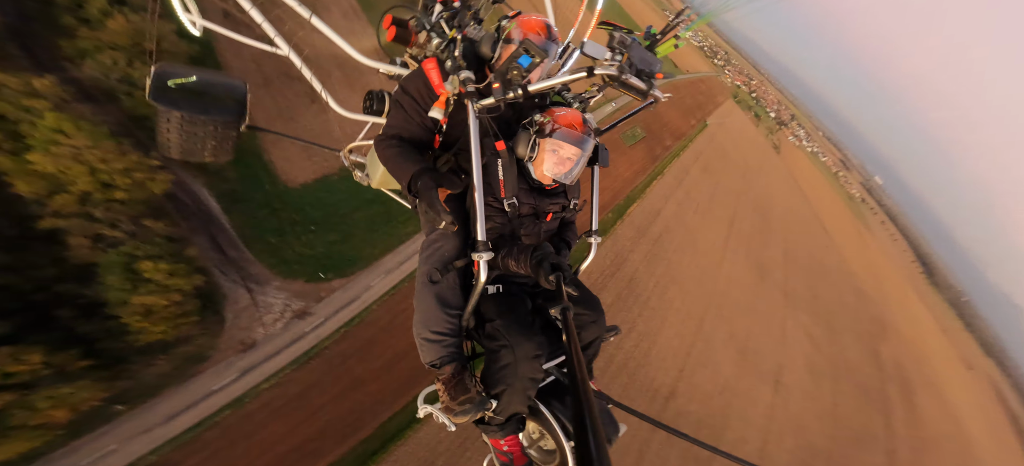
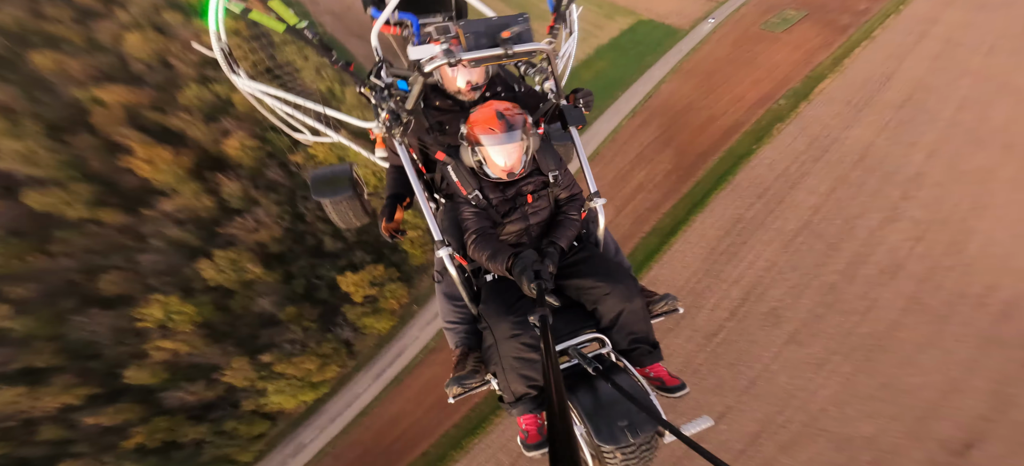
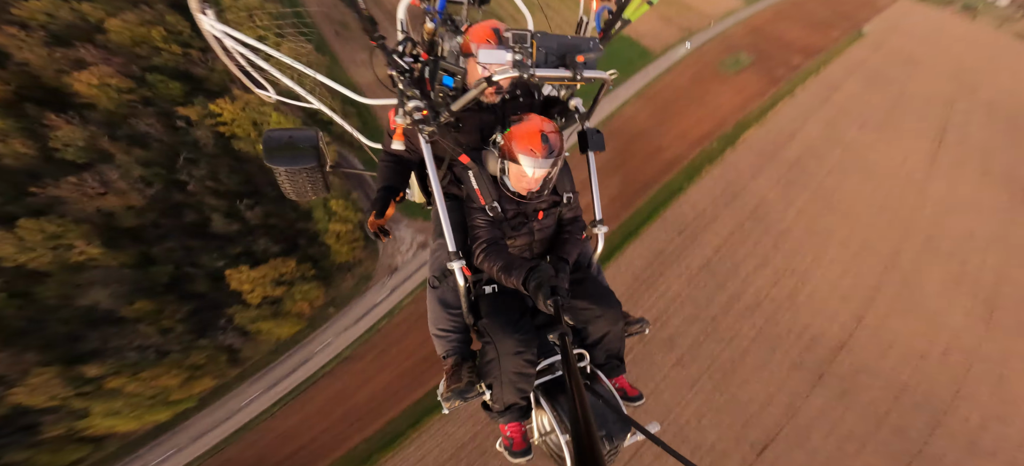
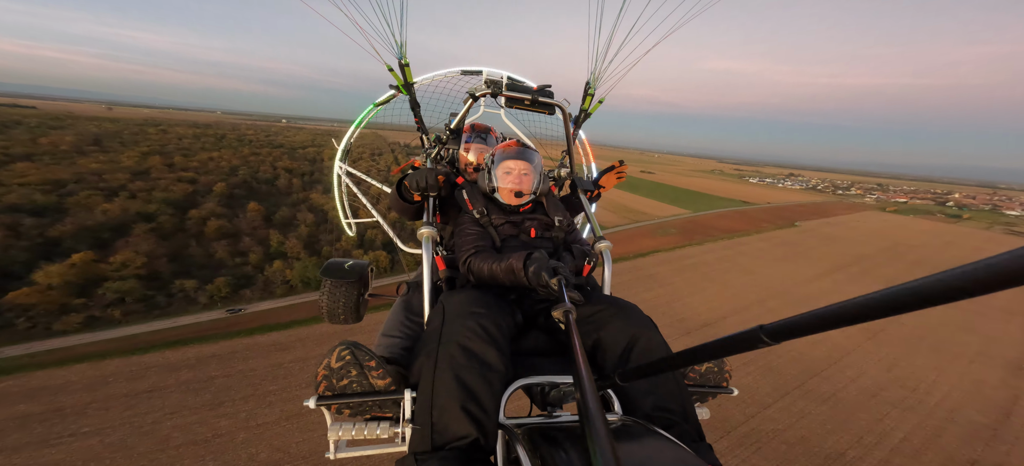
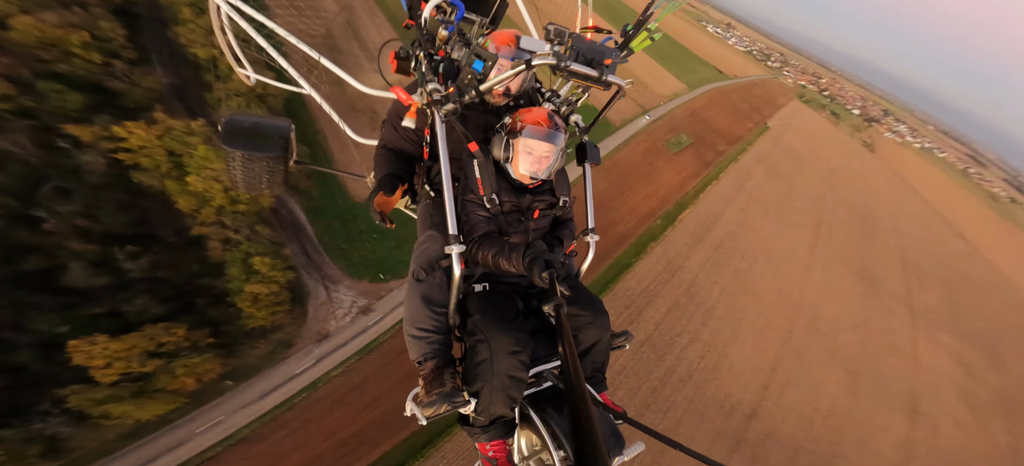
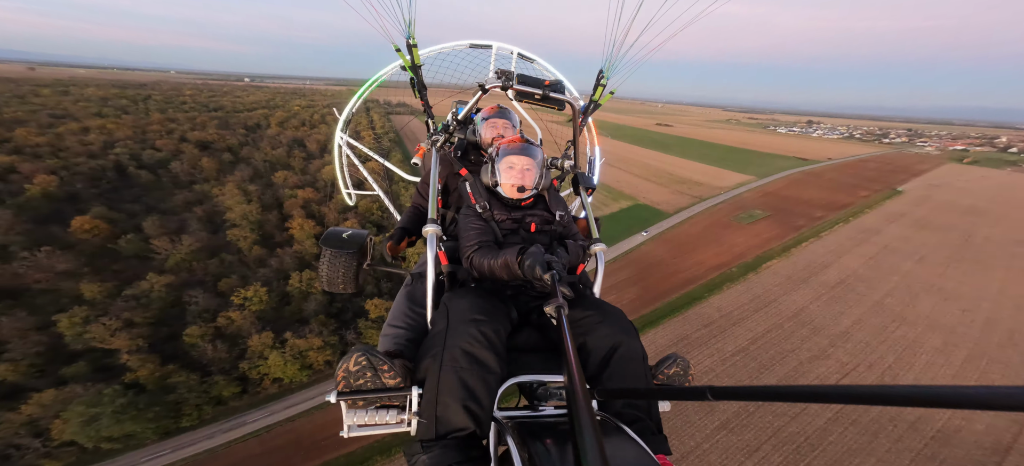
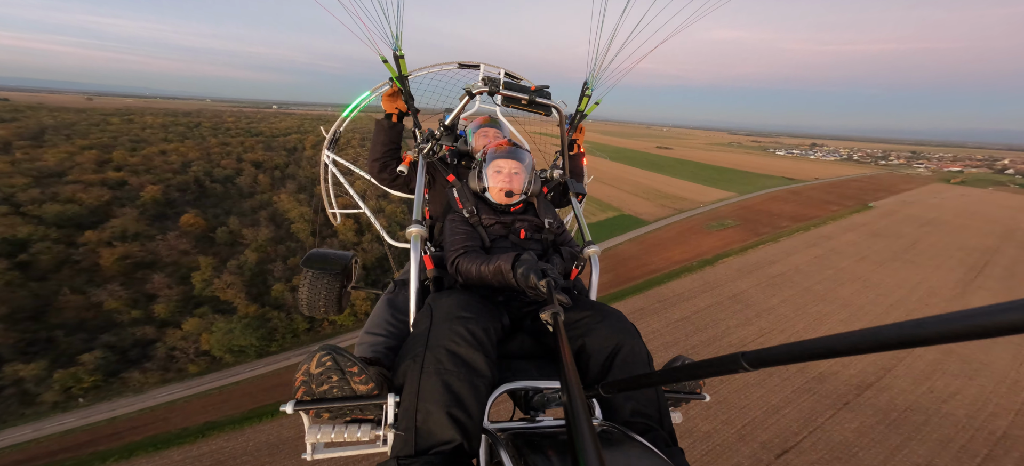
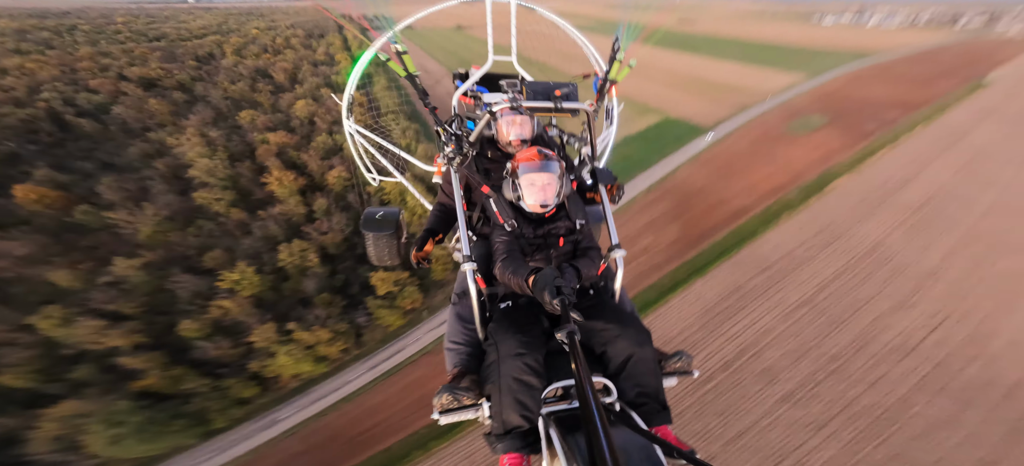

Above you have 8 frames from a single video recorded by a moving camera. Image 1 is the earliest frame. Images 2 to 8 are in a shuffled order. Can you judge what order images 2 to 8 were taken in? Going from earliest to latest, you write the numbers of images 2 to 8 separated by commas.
5, 3, 2, 8, 6, 7, 4
